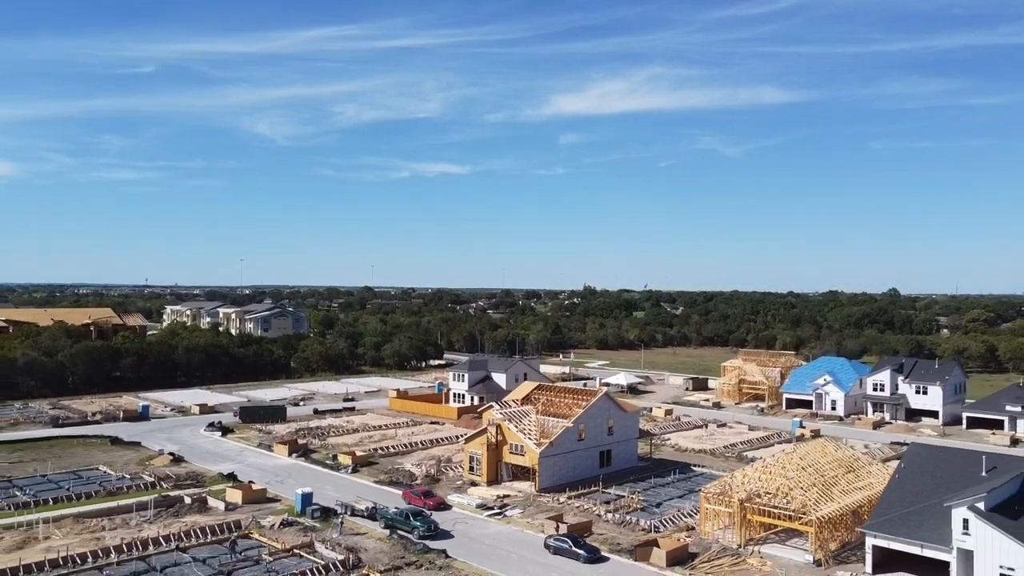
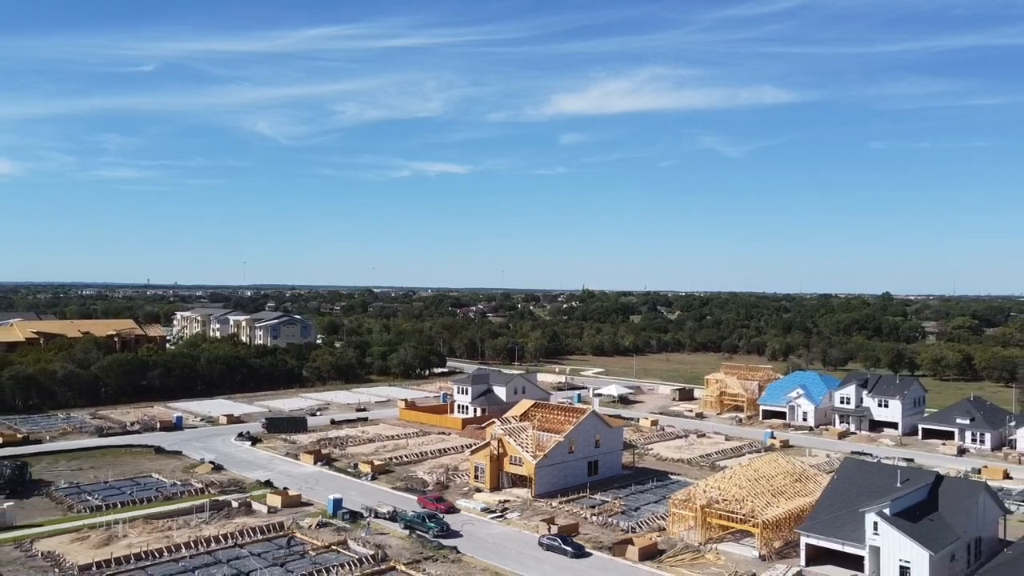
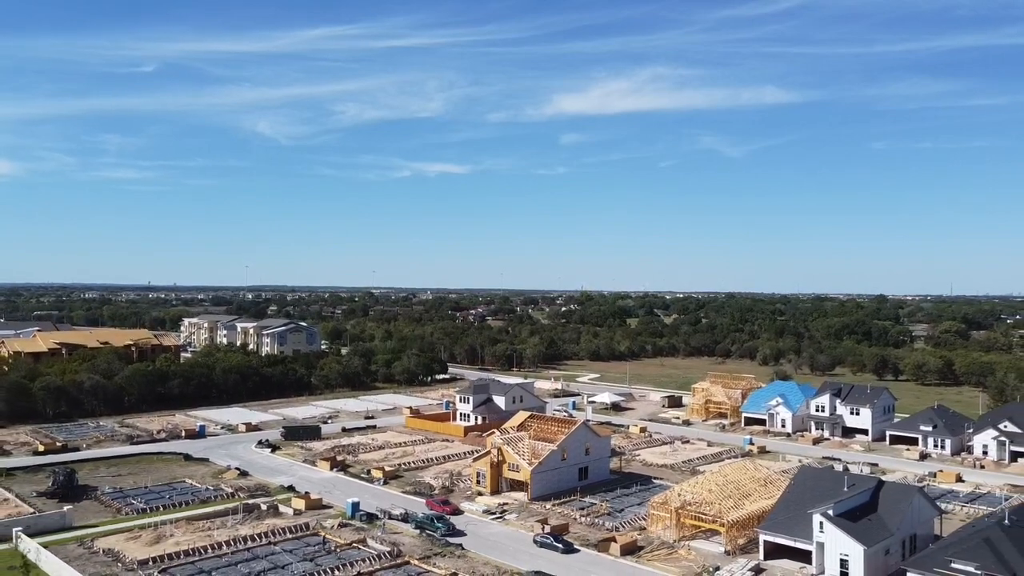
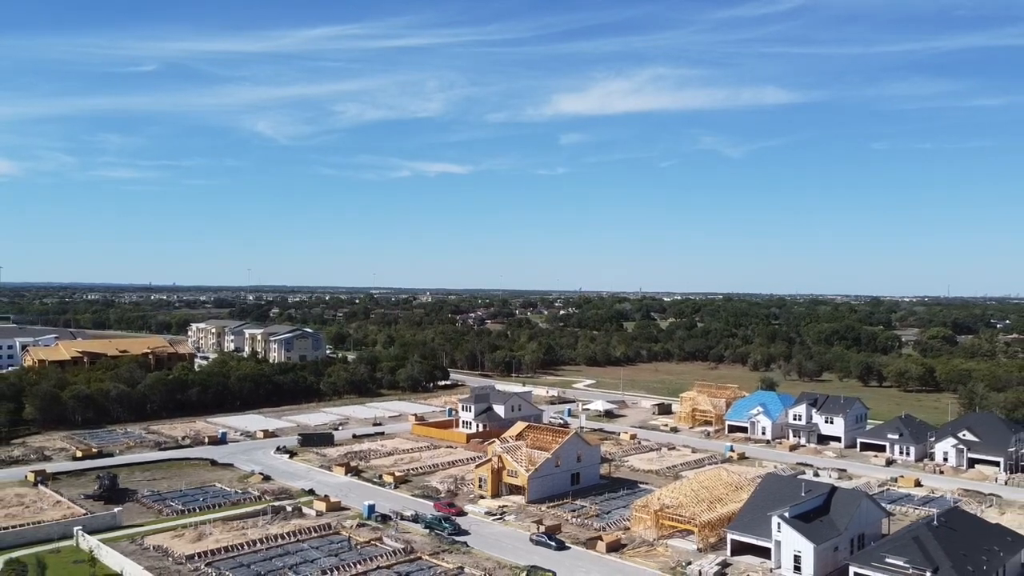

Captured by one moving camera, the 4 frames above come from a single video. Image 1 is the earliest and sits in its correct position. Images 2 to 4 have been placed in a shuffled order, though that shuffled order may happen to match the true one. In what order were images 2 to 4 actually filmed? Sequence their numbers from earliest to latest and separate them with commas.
2, 3, 4
